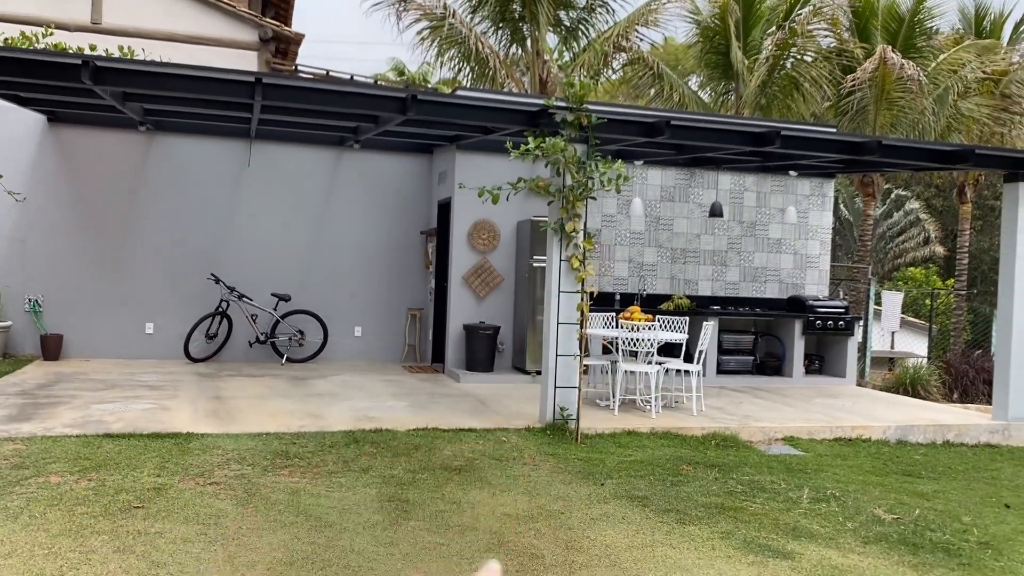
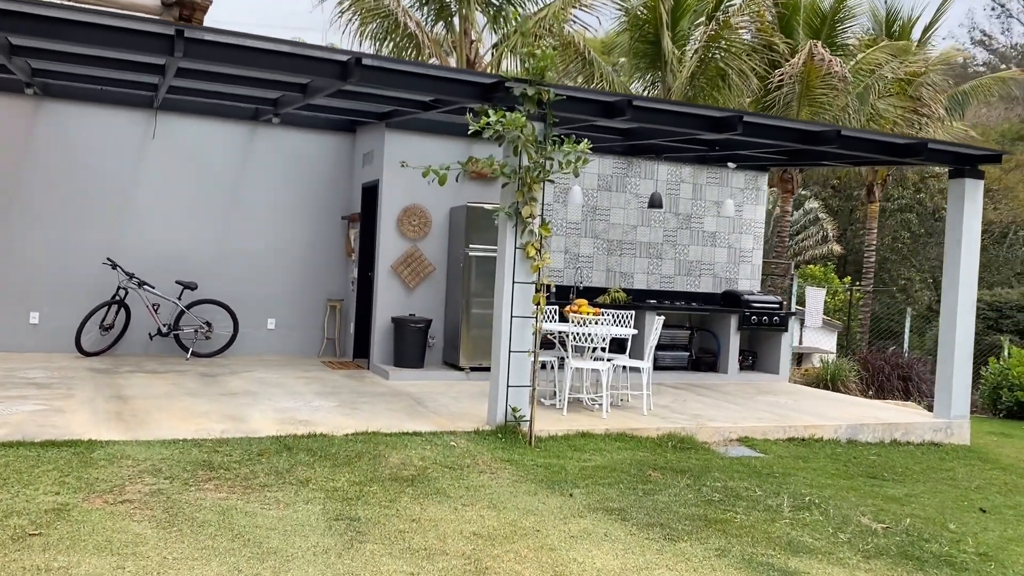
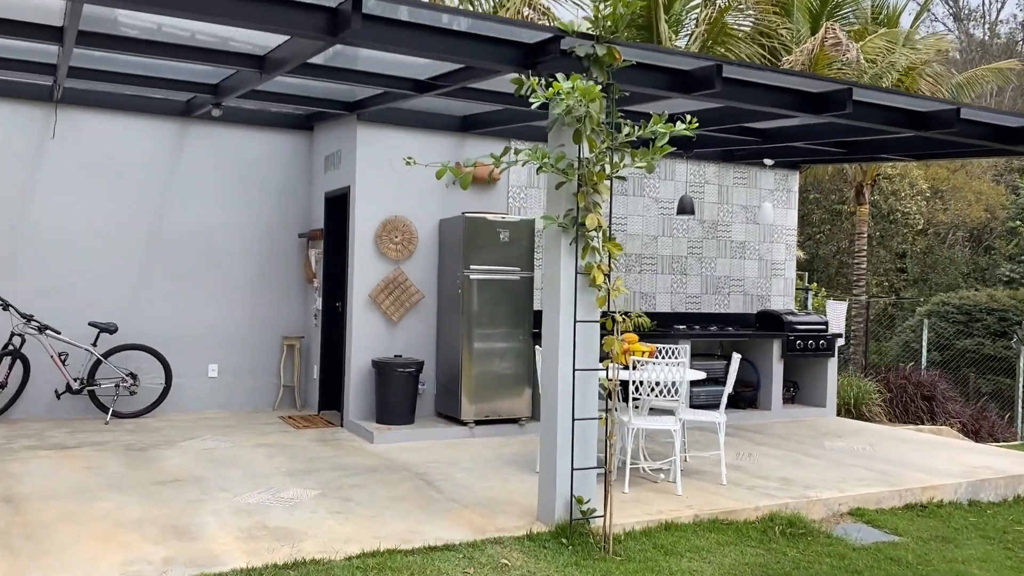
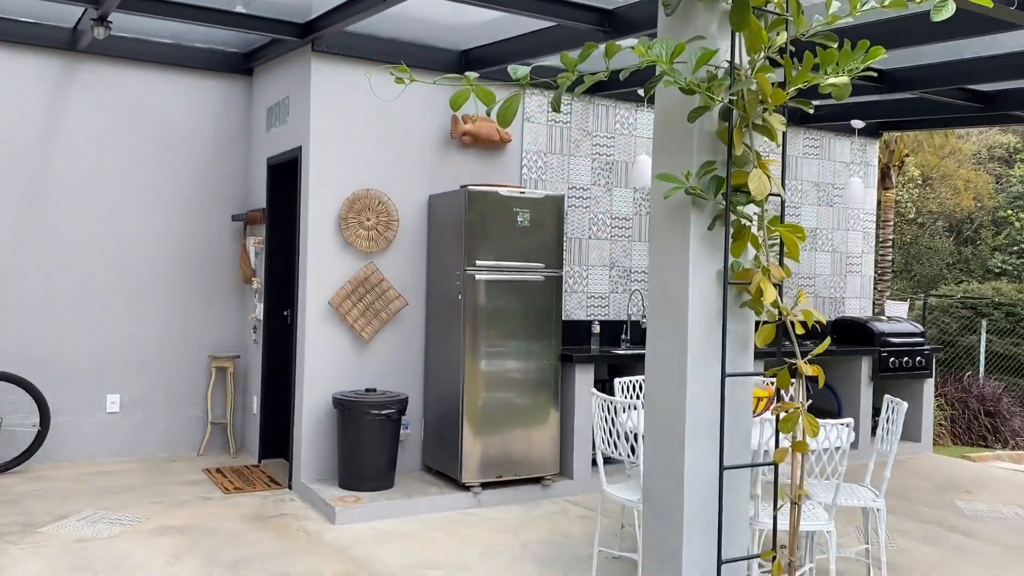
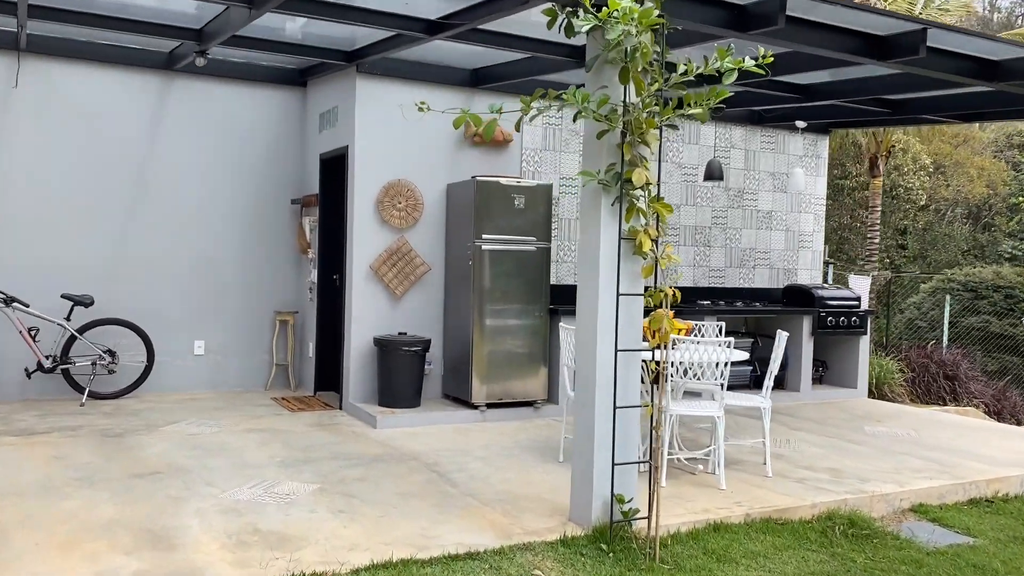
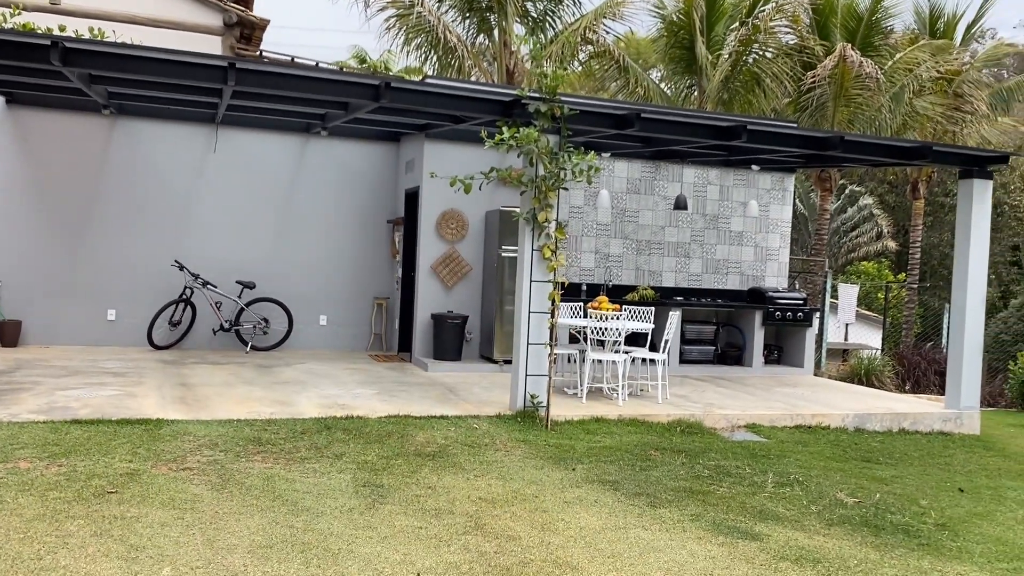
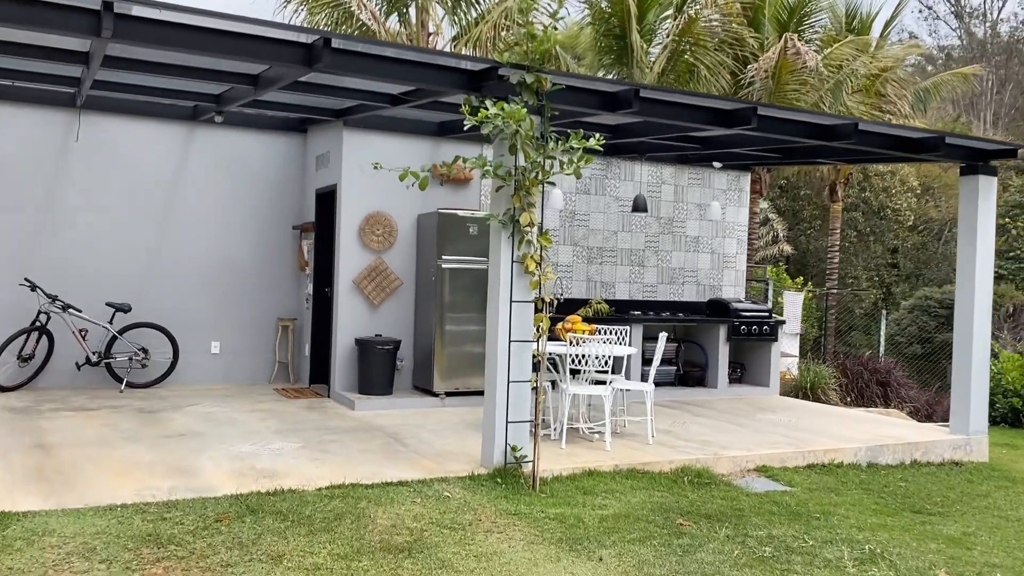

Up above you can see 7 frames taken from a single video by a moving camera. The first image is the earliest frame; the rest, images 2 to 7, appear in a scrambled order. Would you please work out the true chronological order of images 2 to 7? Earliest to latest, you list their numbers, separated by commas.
6, 2, 7, 3, 5, 4
